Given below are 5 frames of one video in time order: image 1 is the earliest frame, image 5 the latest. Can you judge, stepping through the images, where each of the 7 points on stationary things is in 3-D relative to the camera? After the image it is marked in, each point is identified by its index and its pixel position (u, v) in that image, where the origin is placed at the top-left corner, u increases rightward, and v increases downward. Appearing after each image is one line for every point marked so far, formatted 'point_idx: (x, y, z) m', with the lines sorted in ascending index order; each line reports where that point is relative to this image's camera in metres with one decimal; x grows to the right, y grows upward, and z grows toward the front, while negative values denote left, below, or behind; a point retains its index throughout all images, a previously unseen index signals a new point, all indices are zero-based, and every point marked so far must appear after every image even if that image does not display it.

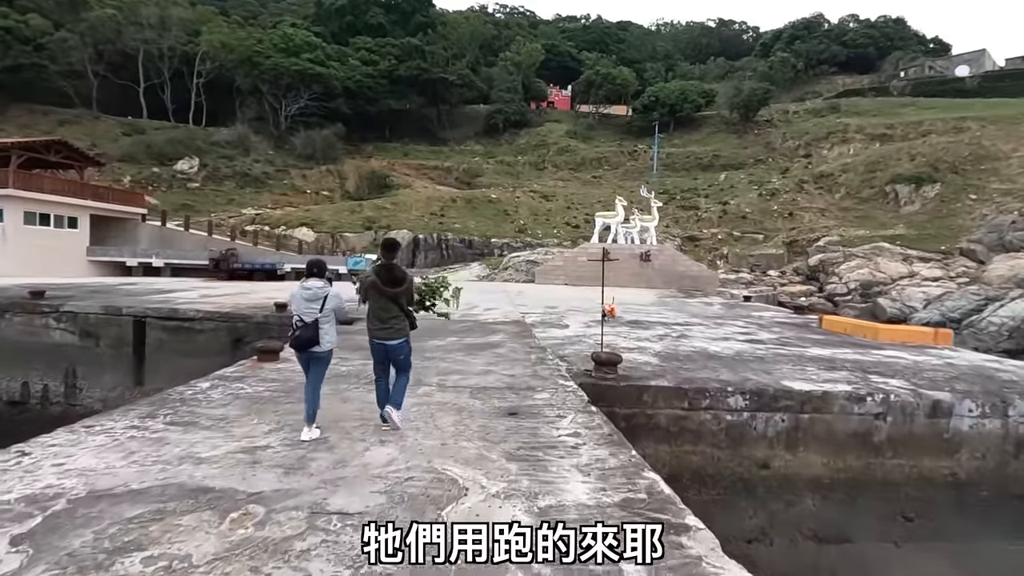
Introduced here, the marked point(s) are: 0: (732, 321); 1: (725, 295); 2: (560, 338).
0: (+4.9, -0.7, +11.7) m
1: (+7.7, -0.3, +19.5) m
2: (+0.7, -0.8, +8.3) m
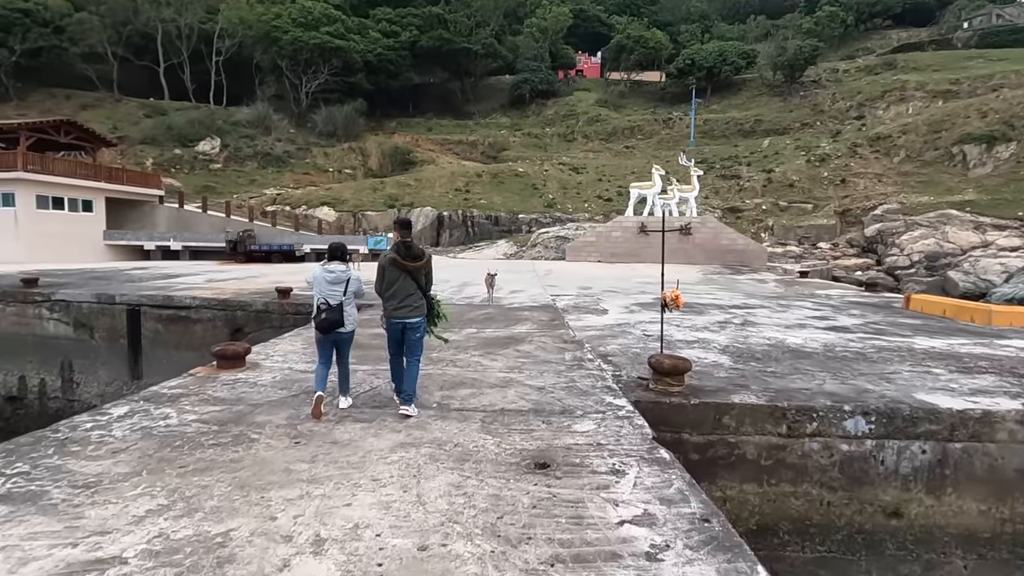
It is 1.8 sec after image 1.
0: (+5.4, -0.3, +10.1) m
1: (+8.7, +0.6, +17.6) m
2: (+1.1, -0.5, +6.9) m
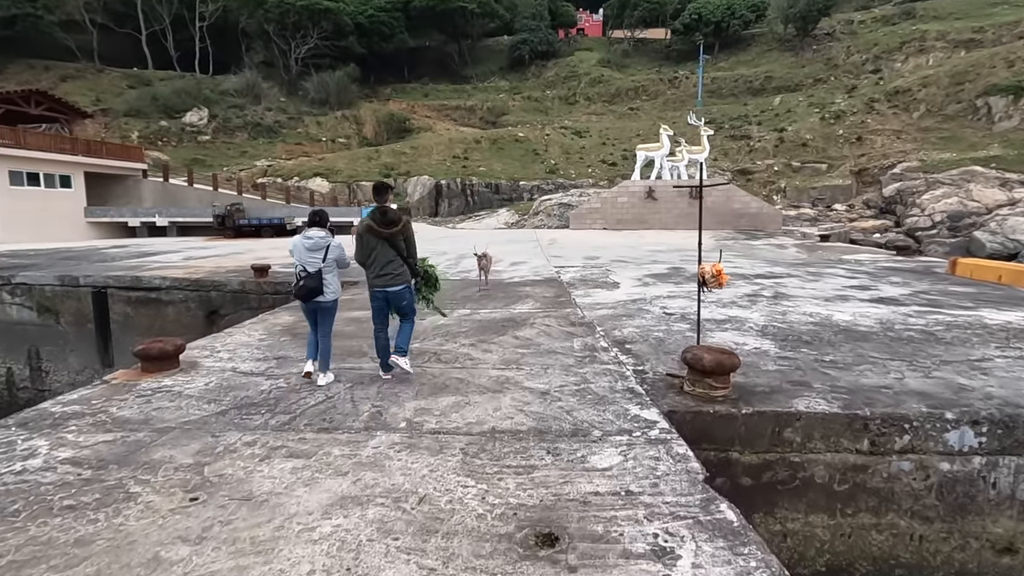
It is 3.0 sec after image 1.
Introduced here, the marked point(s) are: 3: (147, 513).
0: (+5.4, +0.3, +9.1) m
1: (+8.7, +1.6, +16.5) m
2: (+1.1, -0.2, +6.0) m
3: (-1.3, -0.8, +1.9) m
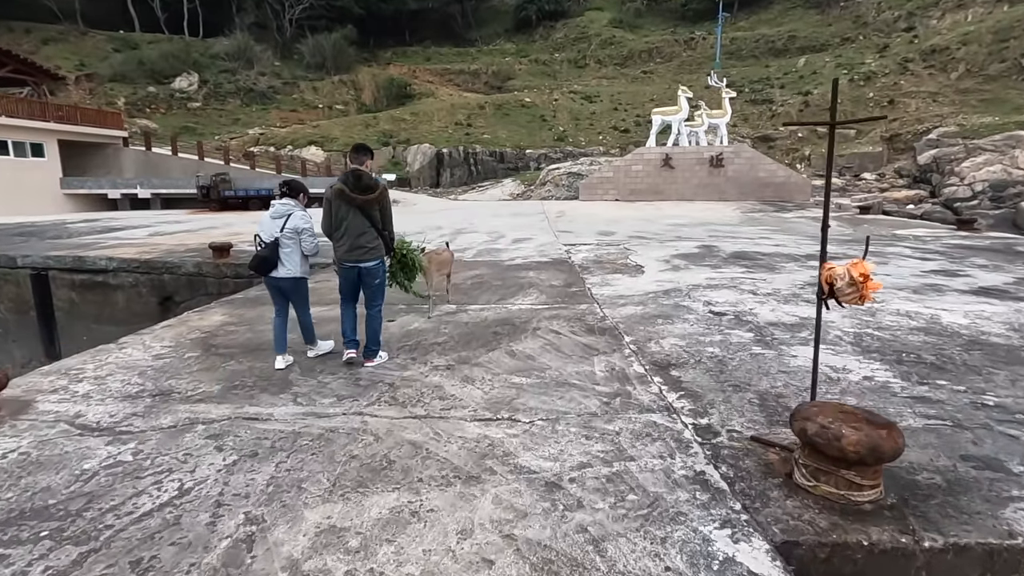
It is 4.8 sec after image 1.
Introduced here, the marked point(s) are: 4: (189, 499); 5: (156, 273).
0: (+5.4, +0.6, +7.7) m
1: (+8.8, +2.3, +15.0) m
2: (+1.1, -0.1, +4.6) m
3: (-1.4, -0.9, +0.6) m
4: (-1.1, -0.7, +1.8) m
5: (-5.2, +0.2, +7.8) m
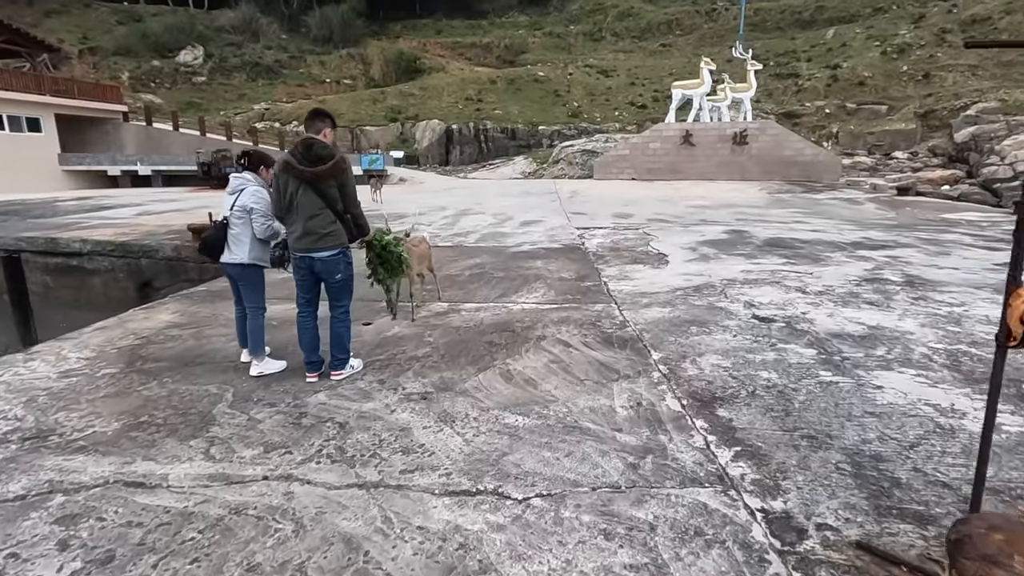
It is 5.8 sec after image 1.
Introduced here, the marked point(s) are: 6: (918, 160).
0: (+5.5, +0.7, +6.8) m
1: (+9.1, +2.6, +13.9) m
2: (+1.1, -0.1, +3.8) m
3: (-1.5, -1.0, 0.0) m
4: (-1.1, -0.8, +1.1) m
5: (-5.1, +0.4, +7.2) m
6: (+14.4, +4.5, +18.8) m
